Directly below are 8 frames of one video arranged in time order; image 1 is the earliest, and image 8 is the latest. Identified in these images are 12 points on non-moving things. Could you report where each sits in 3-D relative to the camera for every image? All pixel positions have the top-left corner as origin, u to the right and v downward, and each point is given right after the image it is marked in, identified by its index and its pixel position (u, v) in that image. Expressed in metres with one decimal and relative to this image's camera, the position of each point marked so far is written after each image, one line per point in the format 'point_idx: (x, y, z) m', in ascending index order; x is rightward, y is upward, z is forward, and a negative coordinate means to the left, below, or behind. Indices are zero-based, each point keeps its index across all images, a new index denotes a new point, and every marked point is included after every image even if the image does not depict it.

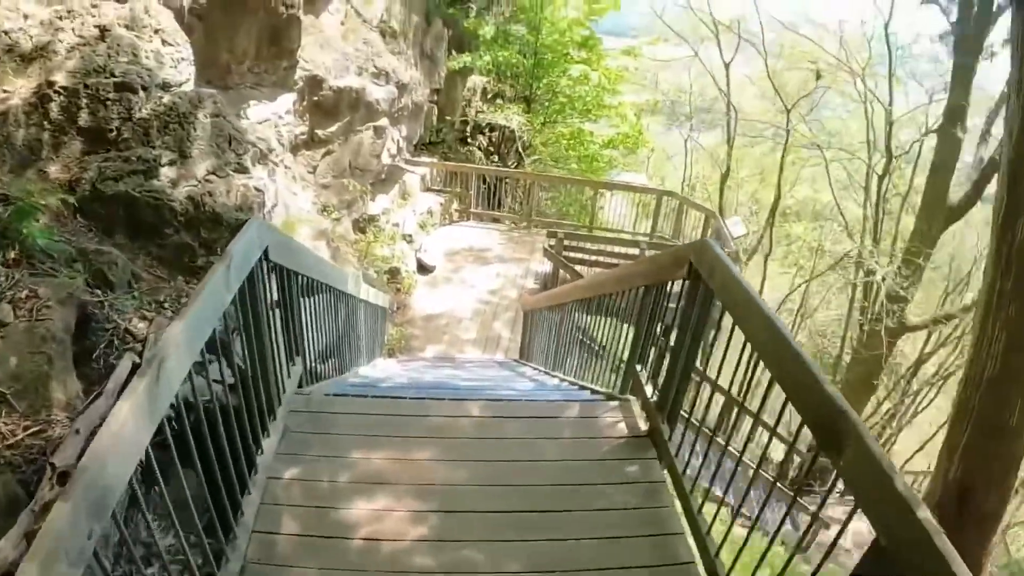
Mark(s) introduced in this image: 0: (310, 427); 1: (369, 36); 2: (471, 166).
0: (-0.6, -0.4, +2.8) m
1: (-1.4, +2.4, +8.7) m
2: (-0.5, +1.4, +10.5) m
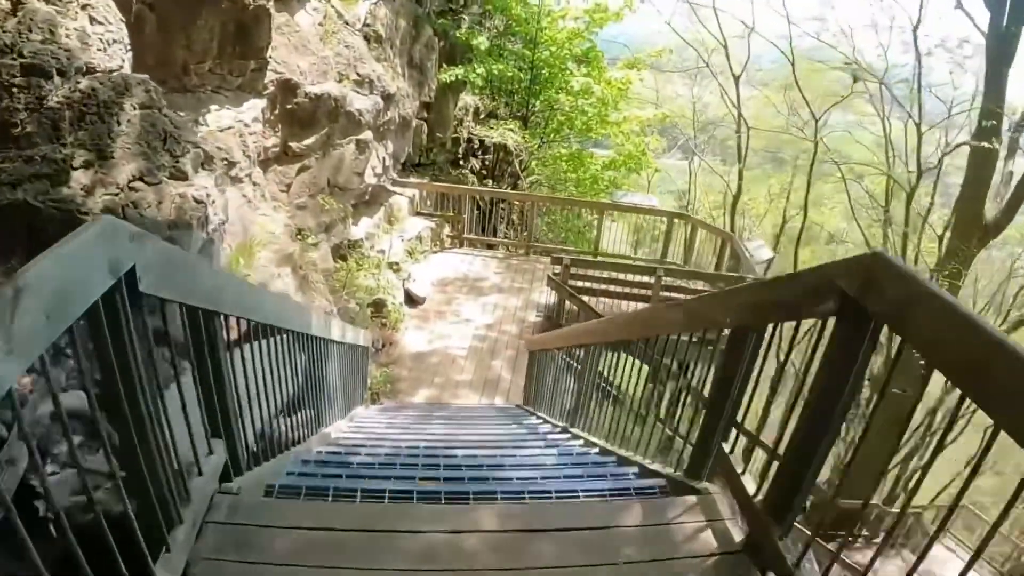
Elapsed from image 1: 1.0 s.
0: (-0.5, -0.5, +1.8) m
1: (-1.4, +2.1, +7.8) m
2: (-0.5, +1.0, +9.5) m
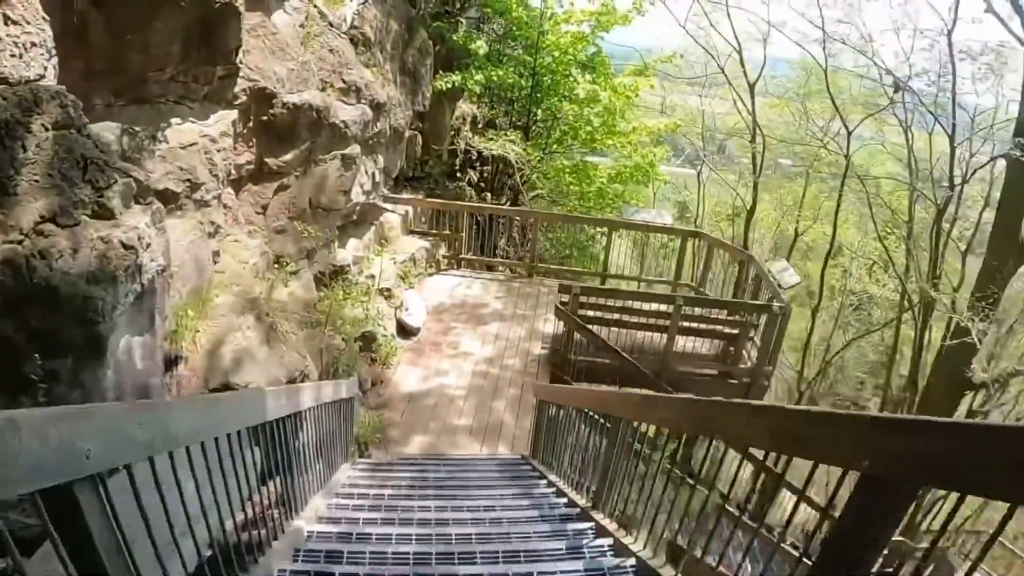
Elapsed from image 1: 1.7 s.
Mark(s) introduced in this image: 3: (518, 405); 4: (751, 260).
0: (-0.5, -0.7, +1.0) m
1: (-1.3, +1.9, +7.0) m
2: (-0.5, +0.8, +8.8) m
3: (0.0, -0.8, +6.3) m
4: (+2.2, +0.3, +8.5) m
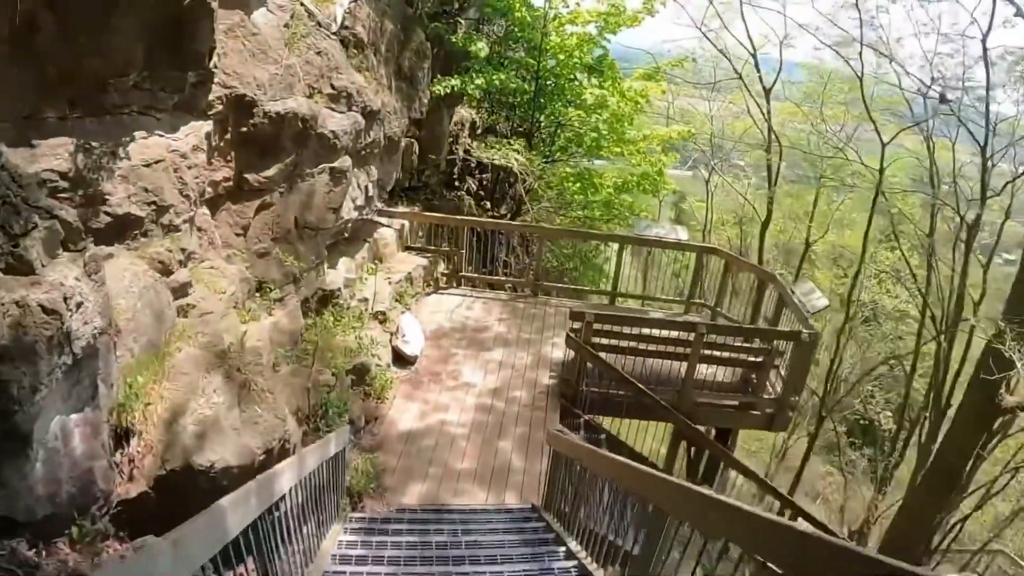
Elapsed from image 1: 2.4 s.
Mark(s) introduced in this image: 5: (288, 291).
0: (-0.4, -0.9, +0.4) m
1: (-1.3, +1.7, +6.4) m
2: (-0.4, +0.6, +8.2) m
3: (+0.1, -1.0, +5.7) m
4: (+2.2, +0.1, +7.9) m
5: (-1.4, 0.0, +5.8) m
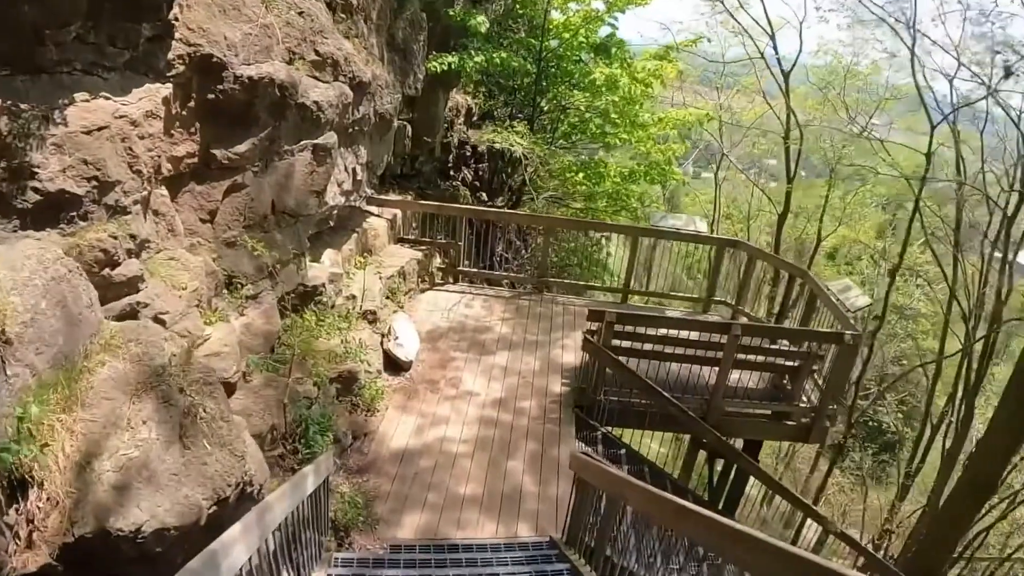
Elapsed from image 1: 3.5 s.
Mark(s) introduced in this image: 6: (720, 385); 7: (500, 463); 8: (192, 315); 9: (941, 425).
0: (-0.3, -0.9, -0.4) m
1: (-1.2, +1.7, +5.6) m
2: (-0.4, +0.6, +7.4) m
3: (+0.1, -0.9, +4.9) m
4: (+2.2, +0.1, +7.2) m
5: (-1.4, 0.0, +5.0) m
6: (+1.3, -0.6, +5.9) m
7: (-0.1, -0.9, +5.0) m
8: (-1.4, -0.1, +4.1) m
9: (+5.2, -1.6, +11.3) m
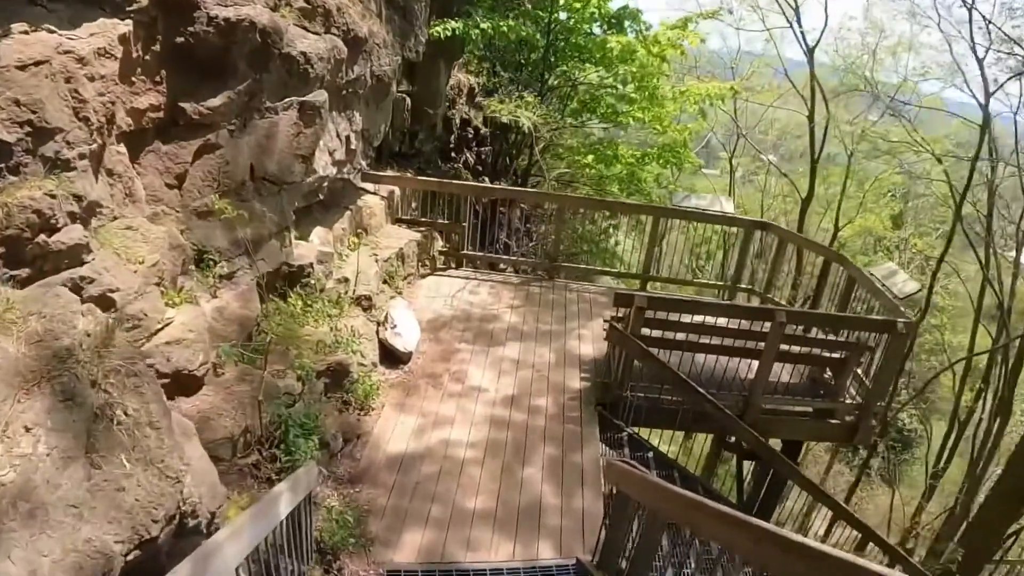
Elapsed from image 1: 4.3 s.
0: (-0.2, -0.8, -1.0) m
1: (-1.1, +1.8, +4.9) m
2: (-0.3, +0.7, +6.7) m
3: (+0.2, -0.8, +4.3) m
4: (+2.3, +0.2, +6.5) m
5: (-1.3, +0.1, +4.3) m
6: (+1.4, -0.5, +5.2) m
7: (0.0, -0.8, +4.3) m
8: (-1.3, 0.0, +3.5) m
9: (+5.3, -1.6, +10.6) m
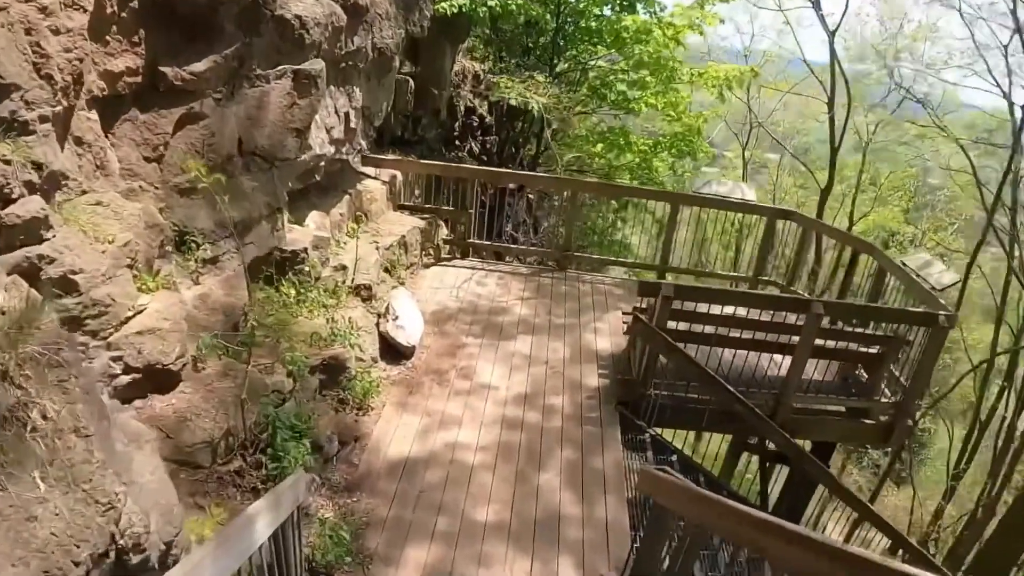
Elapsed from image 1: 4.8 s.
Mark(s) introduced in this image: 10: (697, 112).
0: (-0.1, -0.8, -1.5) m
1: (-1.1, +1.9, +4.5) m
2: (-0.3, +0.8, +6.3) m
3: (+0.3, -0.8, +3.9) m
4: (+2.4, +0.2, +6.1) m
5: (-1.2, +0.2, +3.9) m
6: (+1.5, -0.5, +4.8) m
7: (+0.1, -0.8, +3.9) m
8: (-1.3, 0.0, +3.1) m
9: (+5.3, -1.5, +10.2) m
10: (+1.9, +1.8, +9.5) m
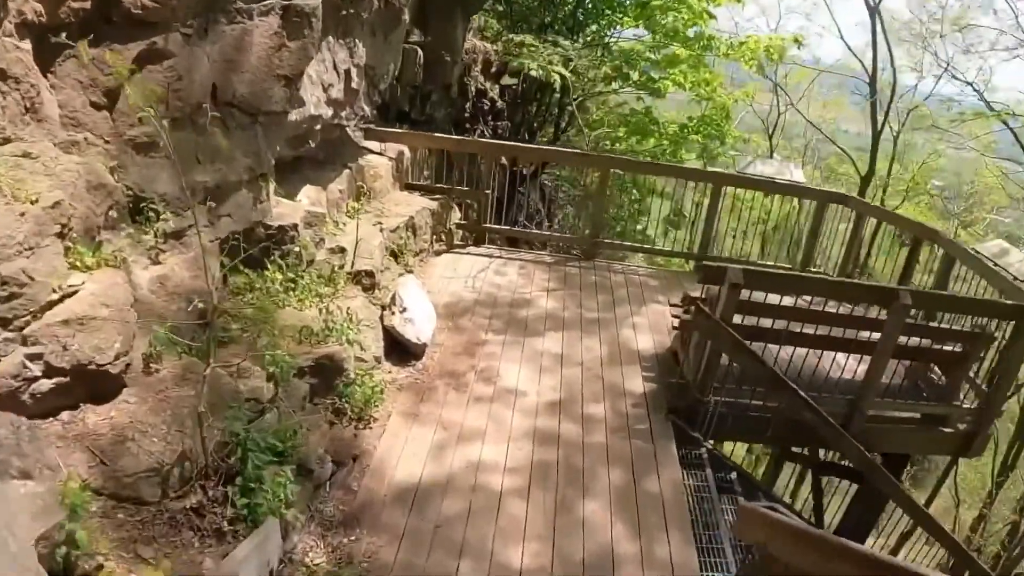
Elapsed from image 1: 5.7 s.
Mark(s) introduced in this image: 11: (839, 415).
0: (0.0, -0.7, -2.2) m
1: (-0.9, +1.9, +3.7) m
2: (-0.1, +0.9, +5.5) m
3: (+0.4, -0.7, +3.1) m
4: (+2.5, +0.3, +5.3) m
5: (-1.1, +0.2, +3.2) m
6: (+1.6, -0.4, +4.0) m
7: (+0.2, -0.7, +3.1) m
8: (-1.2, +0.1, +2.3) m
9: (+5.4, -1.5, +9.5) m
10: (+2.1, +1.9, +8.7) m
11: (+1.5, -0.6, +4.2) m
